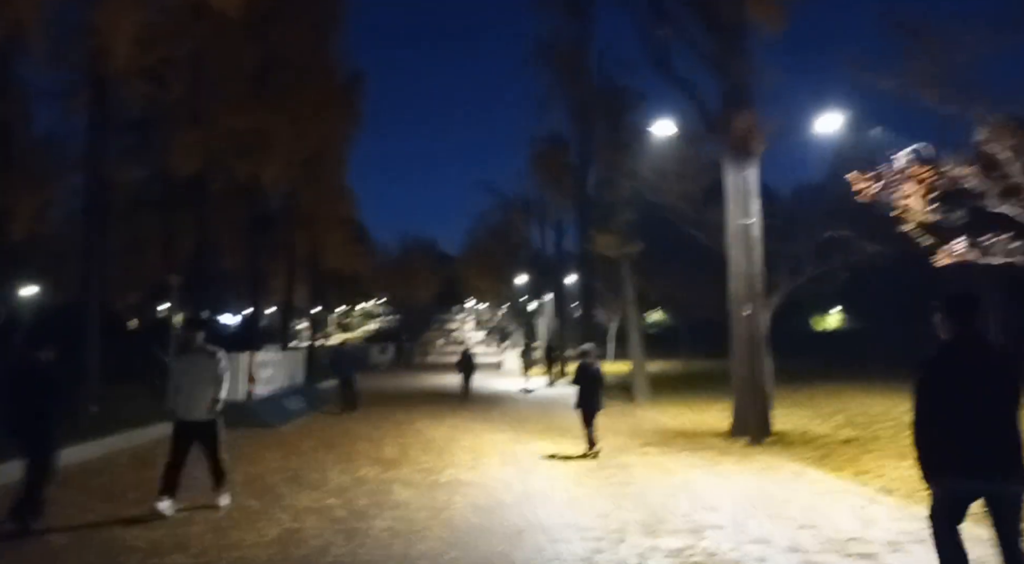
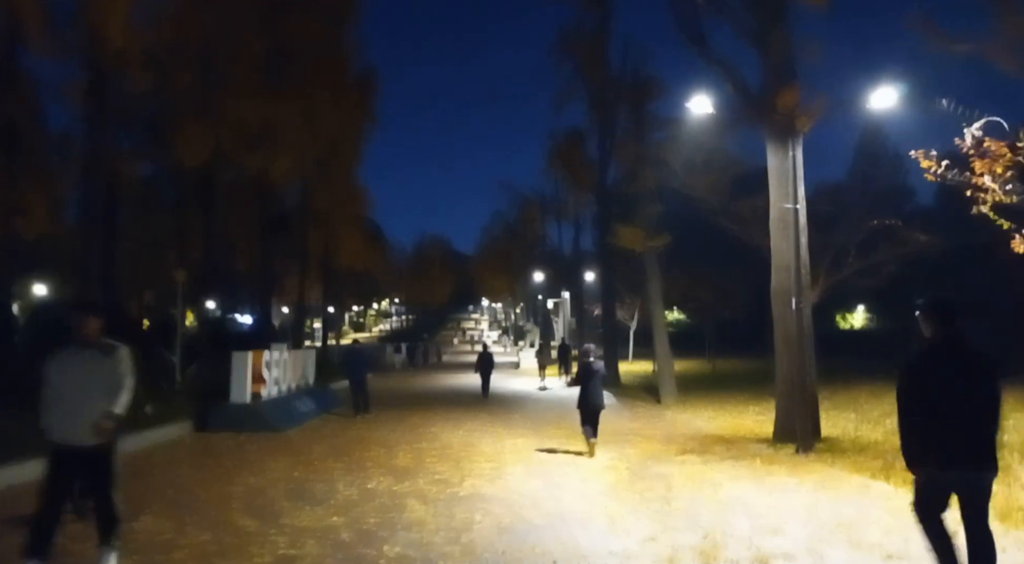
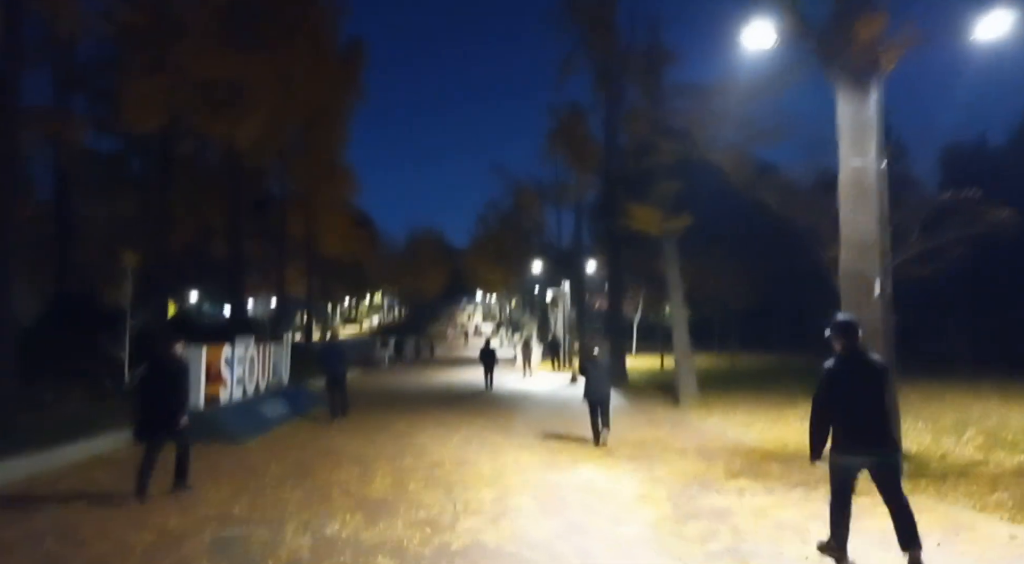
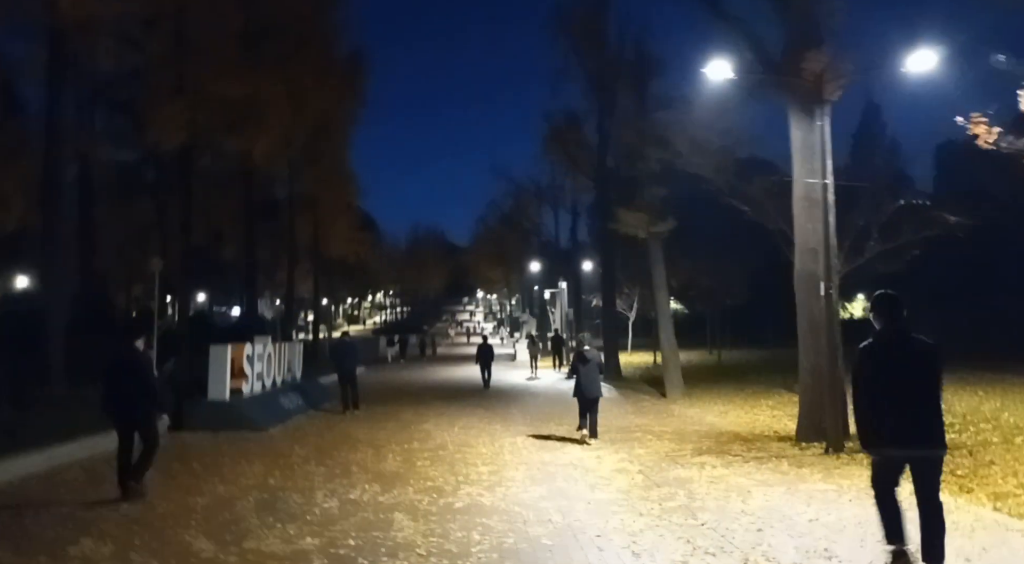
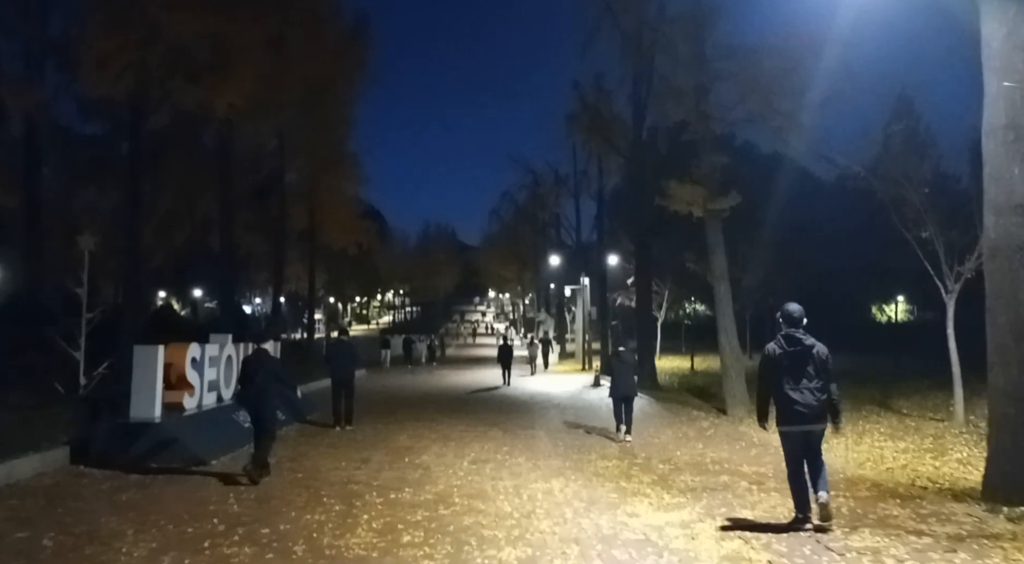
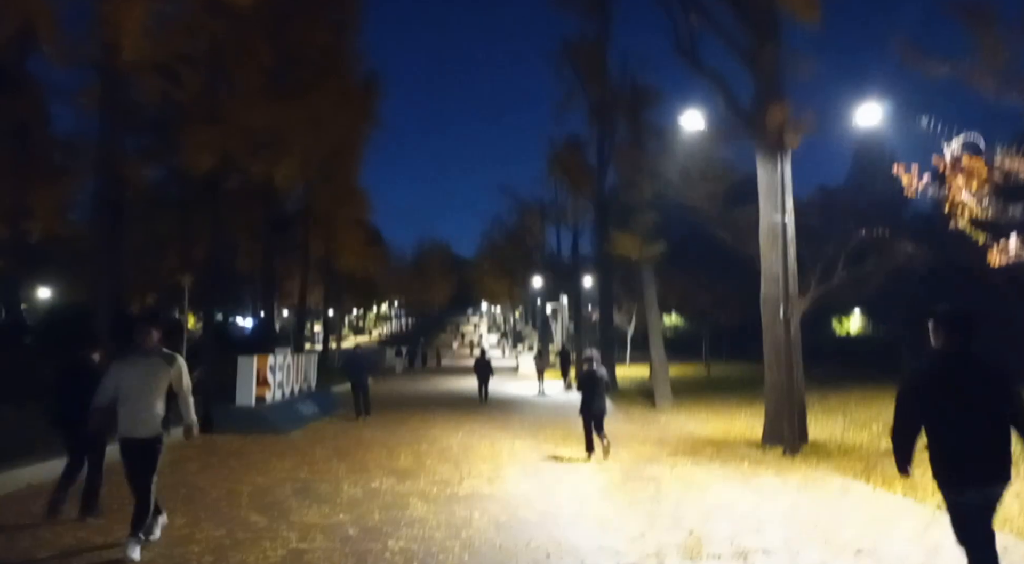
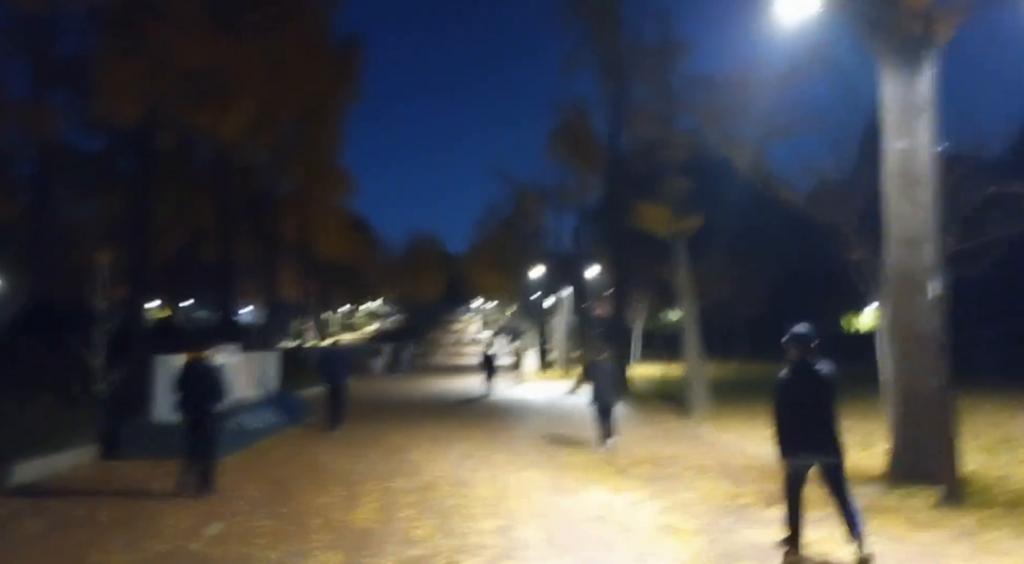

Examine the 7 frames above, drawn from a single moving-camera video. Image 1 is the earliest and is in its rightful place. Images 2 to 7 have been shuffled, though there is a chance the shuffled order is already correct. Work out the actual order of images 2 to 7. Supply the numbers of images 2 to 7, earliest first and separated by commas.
6, 2, 4, 3, 7, 5
